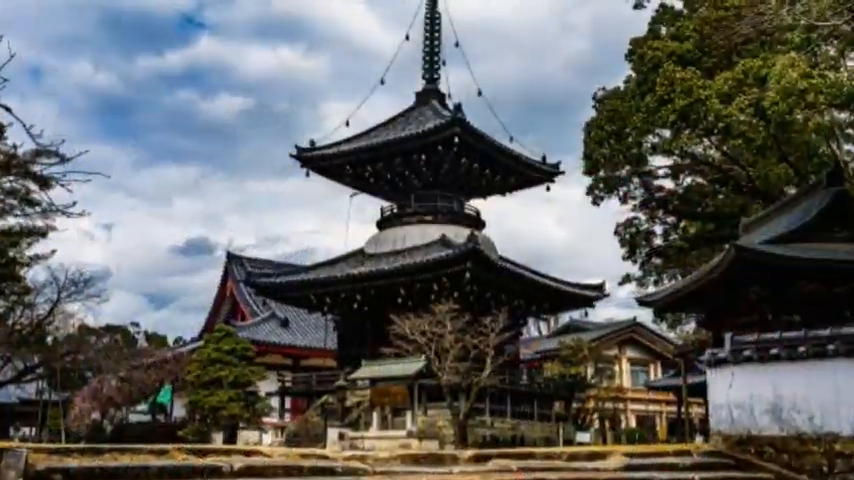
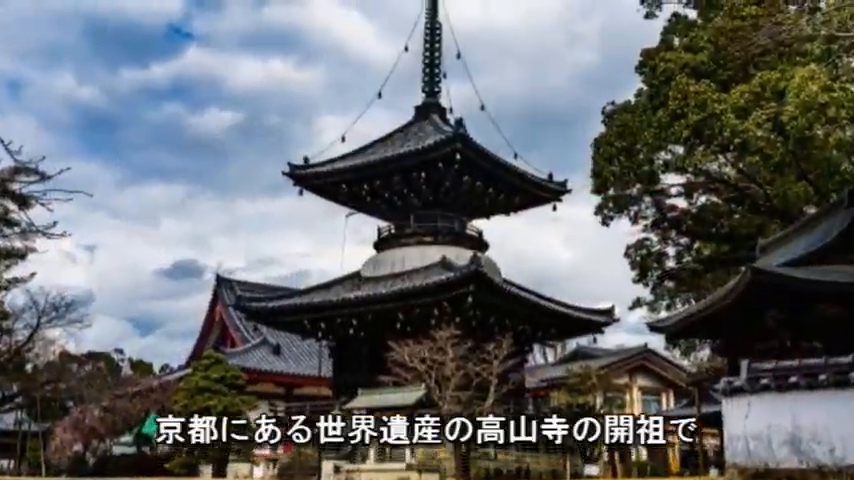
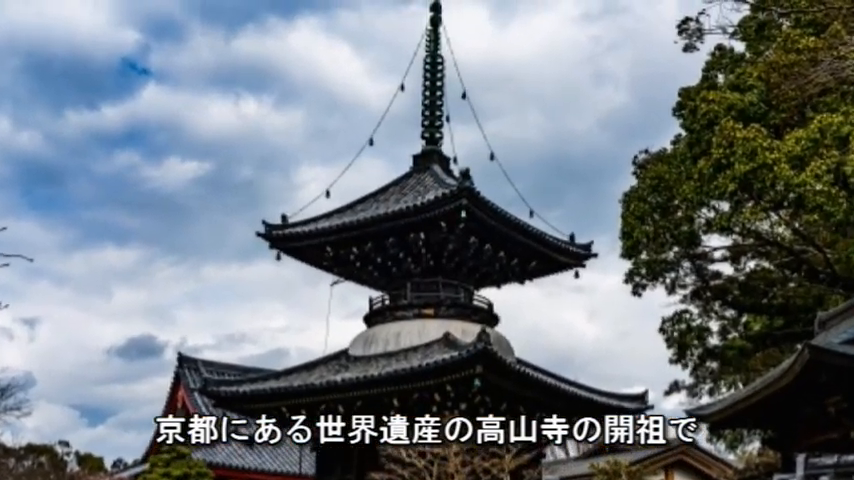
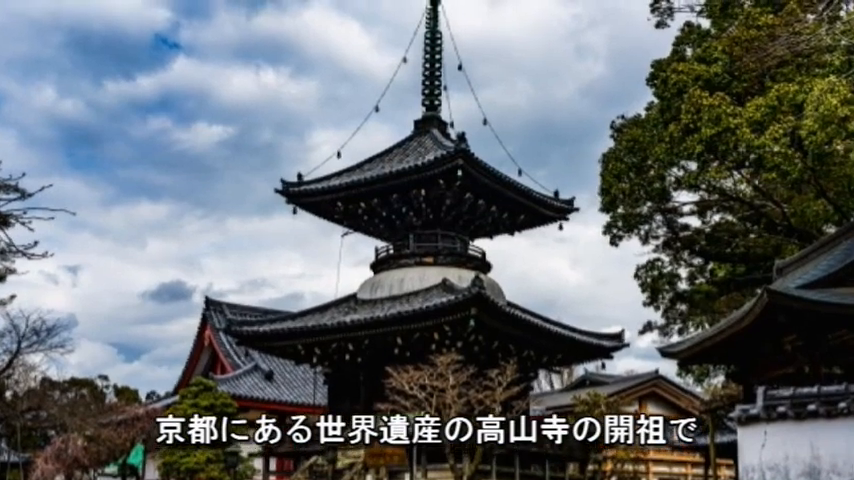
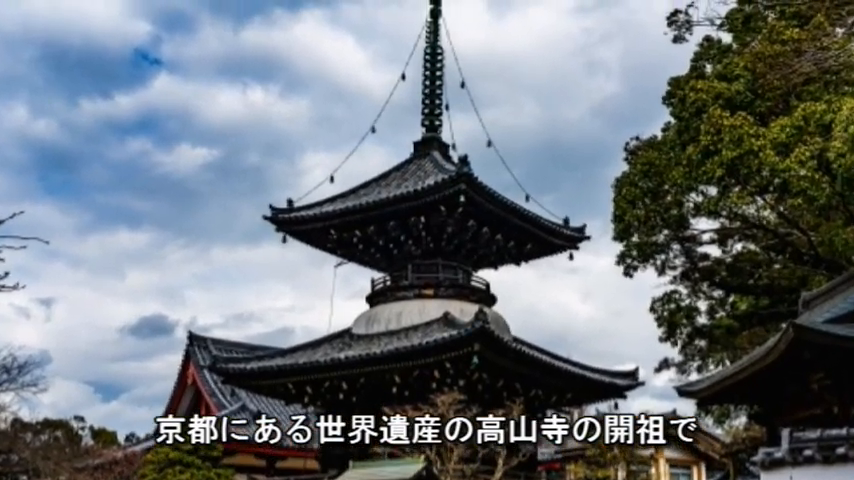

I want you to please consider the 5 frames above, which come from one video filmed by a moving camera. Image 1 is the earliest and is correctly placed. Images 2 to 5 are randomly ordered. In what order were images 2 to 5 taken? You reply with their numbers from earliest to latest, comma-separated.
2, 4, 5, 3
